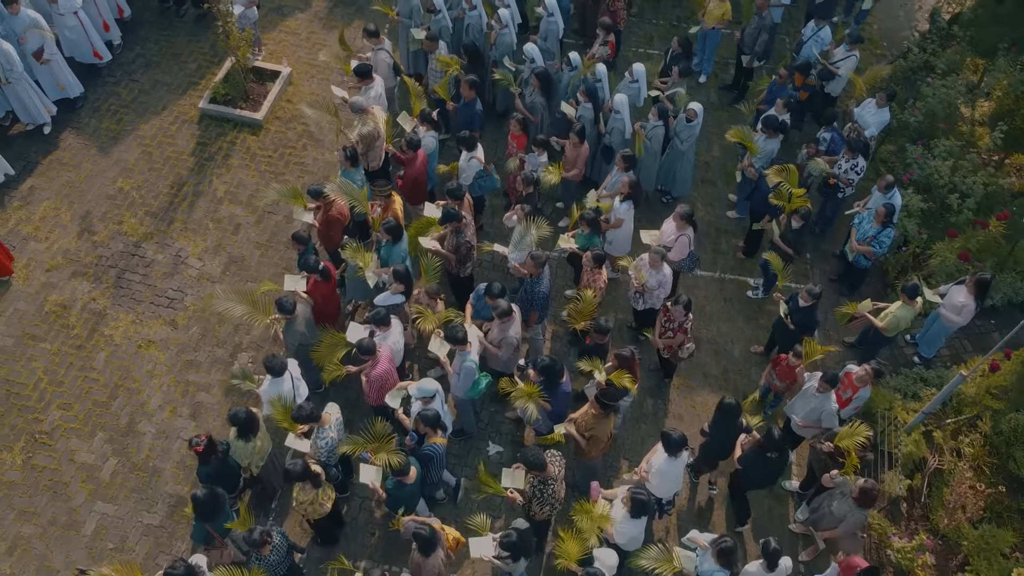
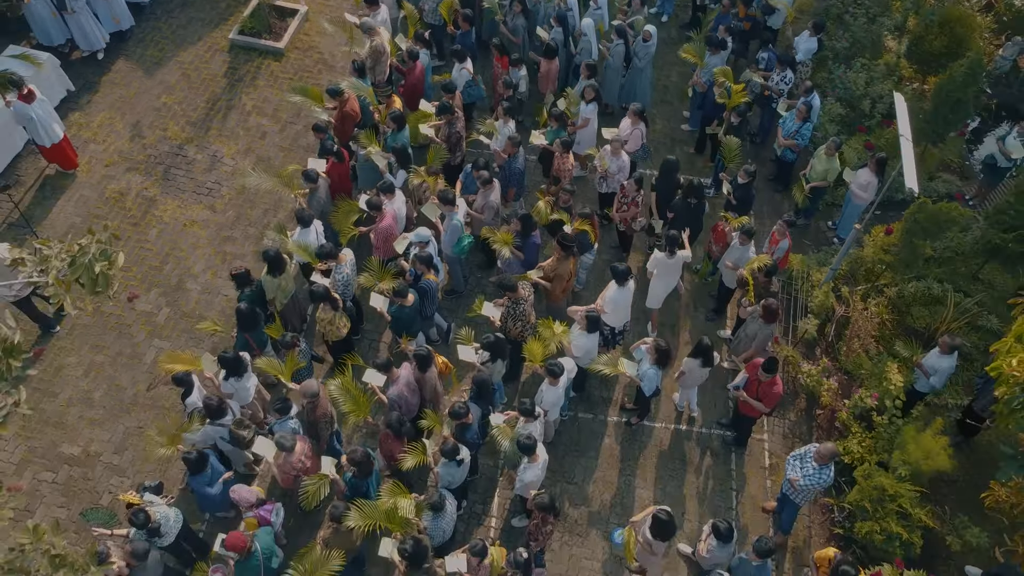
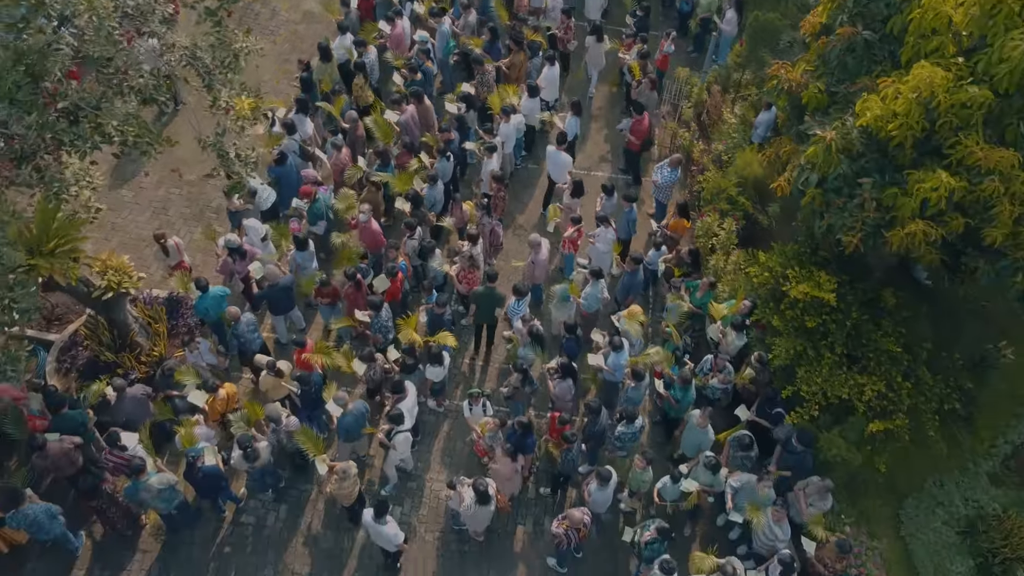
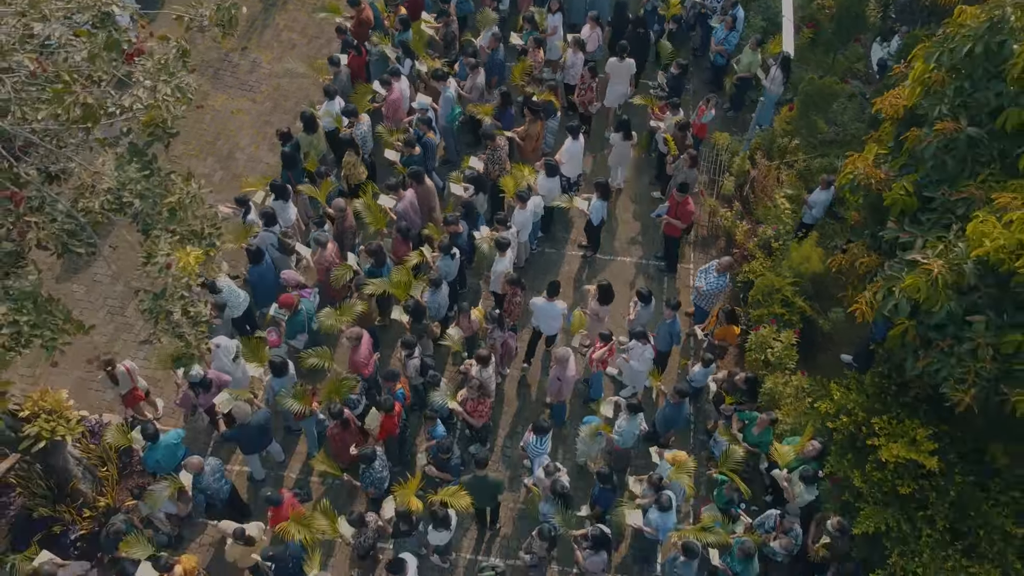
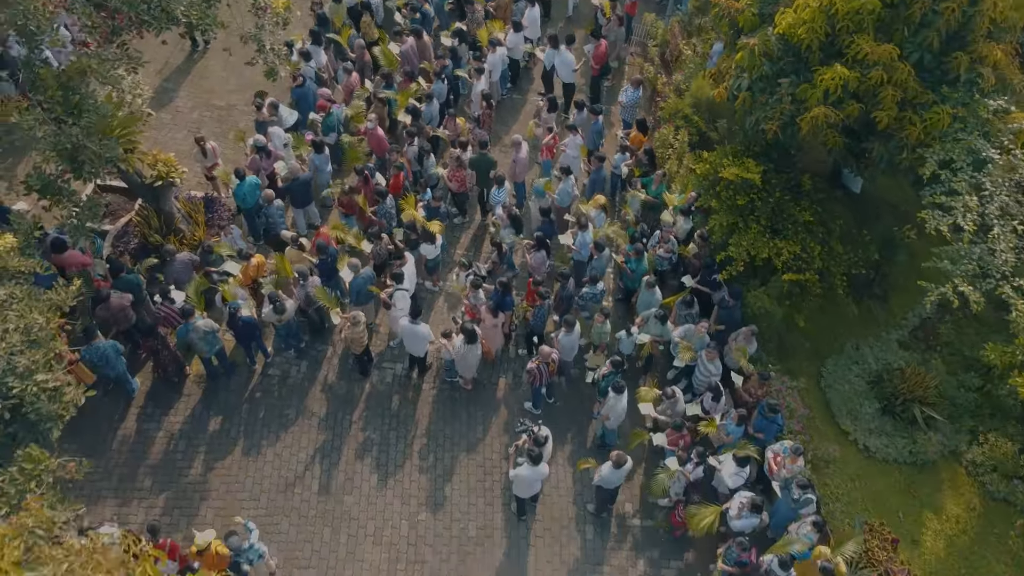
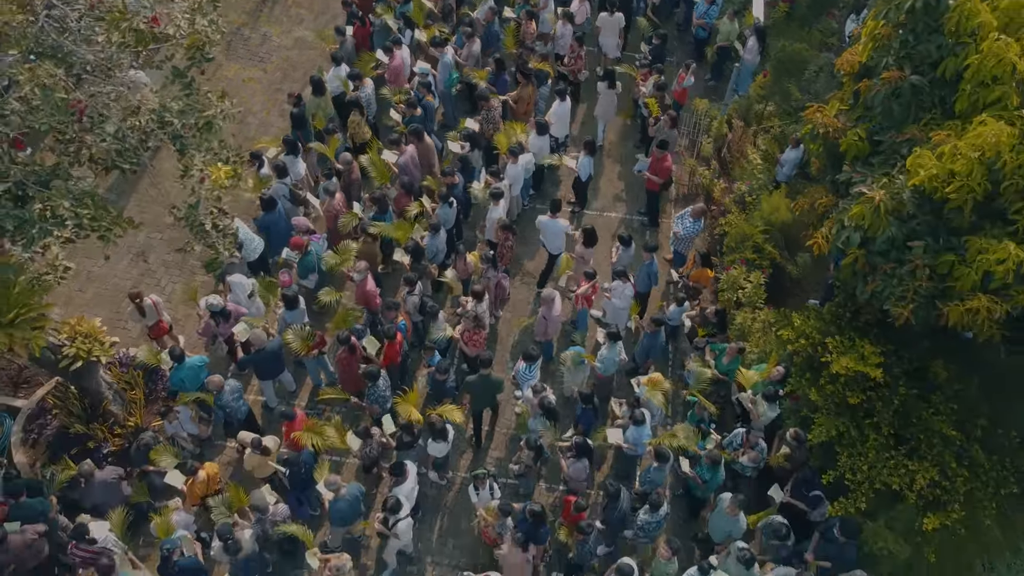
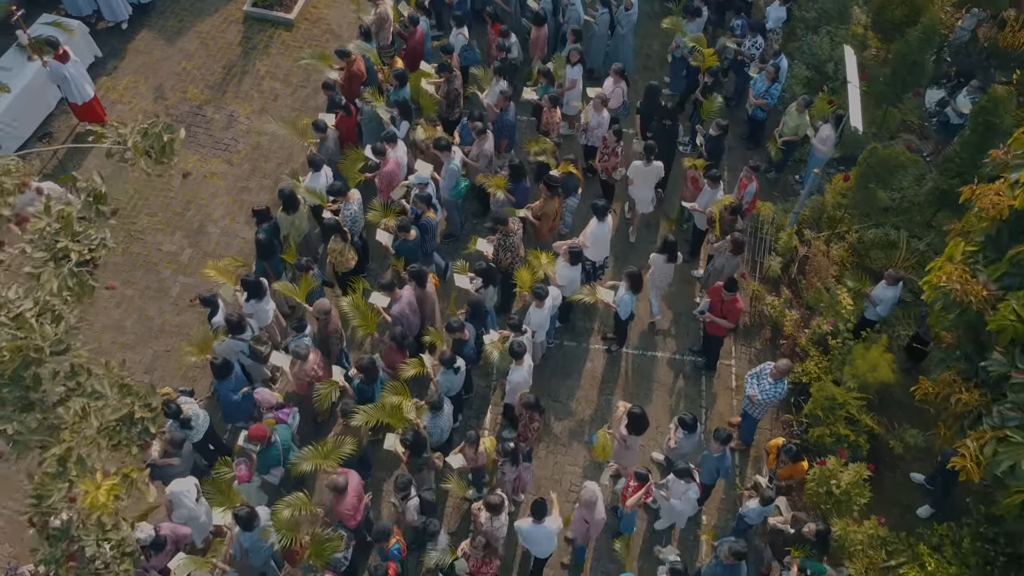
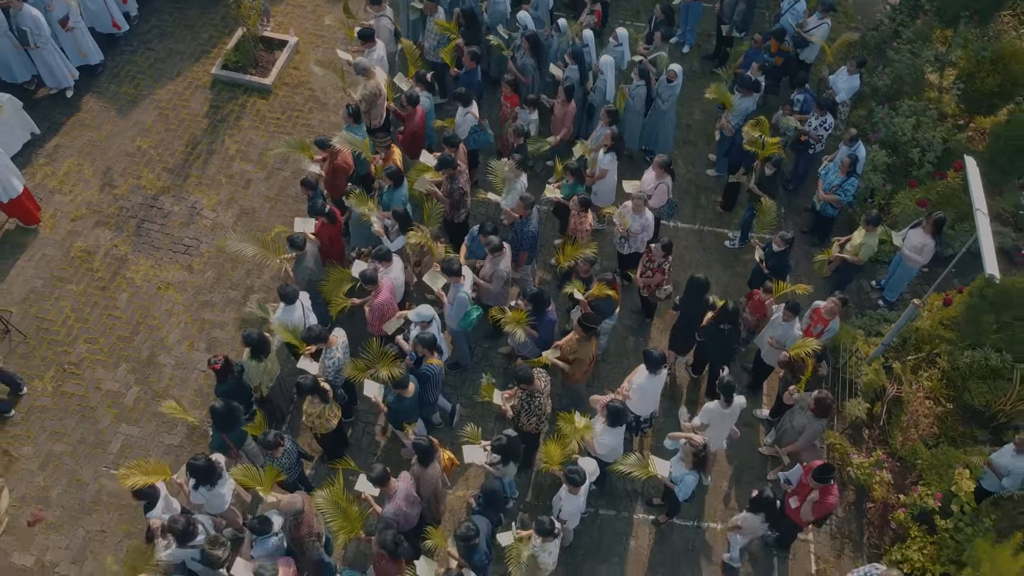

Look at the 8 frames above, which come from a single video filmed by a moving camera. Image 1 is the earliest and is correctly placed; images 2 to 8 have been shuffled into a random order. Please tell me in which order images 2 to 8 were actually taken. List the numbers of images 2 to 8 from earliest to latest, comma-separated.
8, 2, 7, 4, 6, 3, 5
